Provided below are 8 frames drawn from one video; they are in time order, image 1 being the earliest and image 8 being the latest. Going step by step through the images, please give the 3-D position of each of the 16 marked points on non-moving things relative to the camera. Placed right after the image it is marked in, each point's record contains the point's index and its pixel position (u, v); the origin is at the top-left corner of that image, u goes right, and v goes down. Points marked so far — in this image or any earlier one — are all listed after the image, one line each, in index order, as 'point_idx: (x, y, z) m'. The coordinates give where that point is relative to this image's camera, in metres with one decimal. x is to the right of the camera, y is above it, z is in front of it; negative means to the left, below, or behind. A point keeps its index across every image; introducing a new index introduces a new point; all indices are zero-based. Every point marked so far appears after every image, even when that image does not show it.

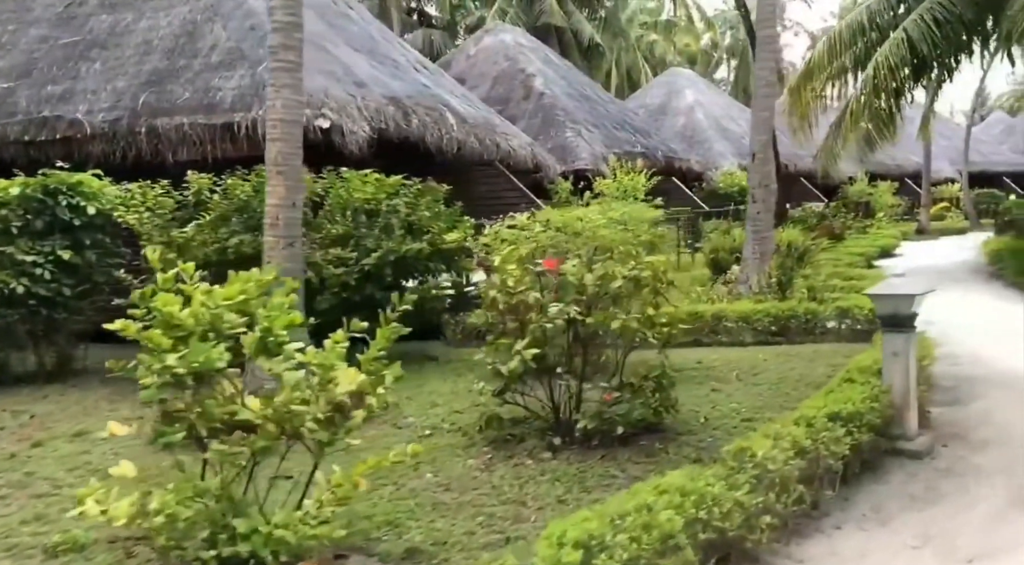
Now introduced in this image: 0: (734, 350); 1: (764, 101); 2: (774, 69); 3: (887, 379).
0: (+1.8, -0.6, +8.0) m
1: (+2.8, +2.0, +10.9) m
2: (+2.9, +2.3, +10.9) m
3: (+1.8, -0.5, +4.7) m
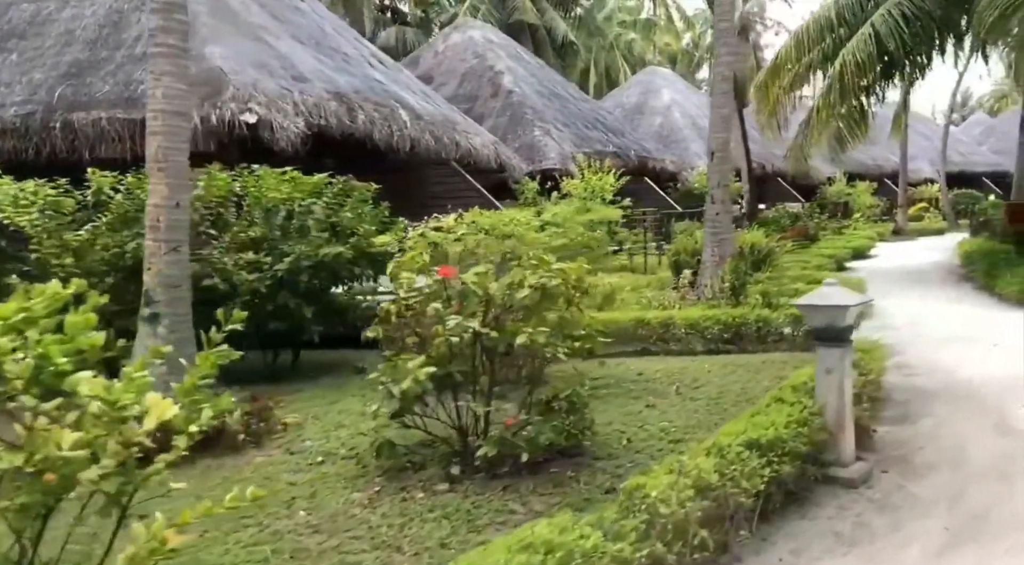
0: (+1.3, -0.6, +7.5) m
1: (+2.2, +2.0, +10.5) m
2: (+2.3, +2.3, +10.4) m
3: (+1.3, -0.5, +4.3) m
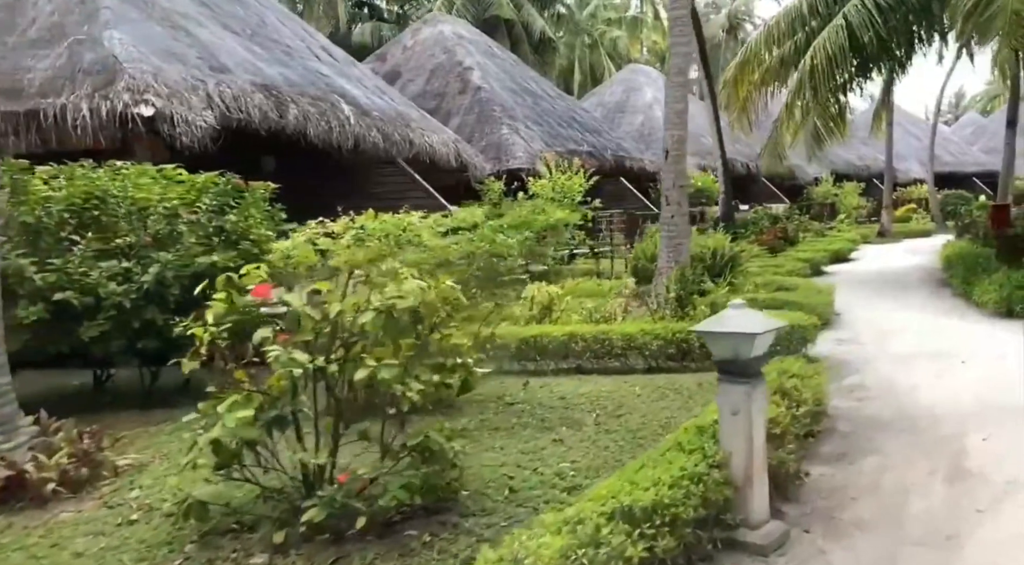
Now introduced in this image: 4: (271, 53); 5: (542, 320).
0: (+0.7, -0.7, +6.7) m
1: (+1.6, +1.9, +9.7) m
2: (+1.7, +2.2, +9.7) m
3: (+0.8, -0.6, +3.5) m
4: (-2.9, +2.8, +11.8) m
5: (+0.3, -0.3, +8.0) m
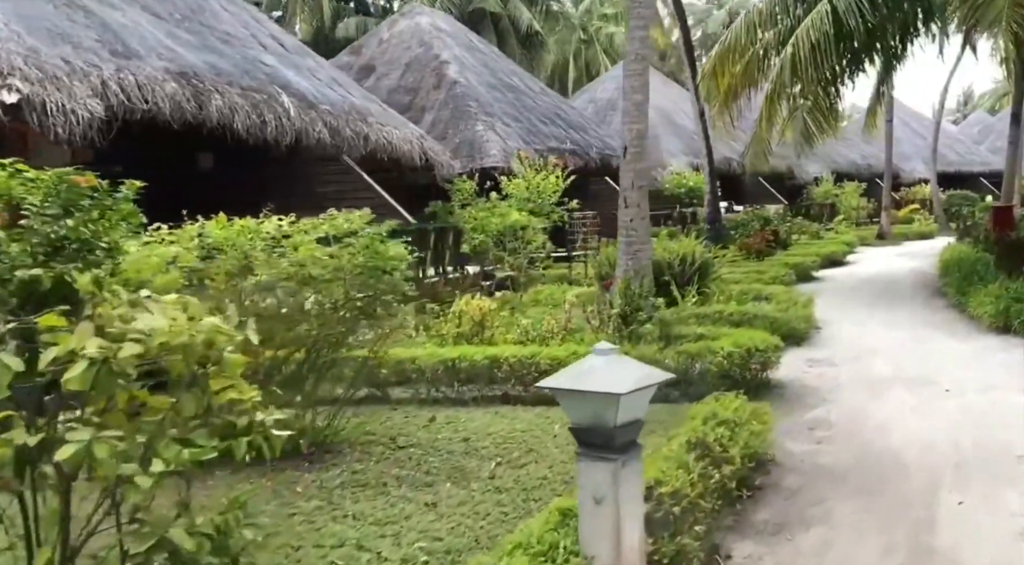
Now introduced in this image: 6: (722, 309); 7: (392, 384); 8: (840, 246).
0: (+0.1, -0.8, +5.7) m
1: (+1.1, +1.8, +8.7) m
2: (+1.2, +2.1, +8.6) m
3: (+0.2, -0.7, +2.5) m
4: (-3.4, +2.7, +10.8) m
5: (-0.3, -0.4, +7.0) m
6: (+1.9, -0.2, +8.8) m
7: (-0.8, -0.7, +6.5) m
8: (+6.3, +0.7, +18.9) m
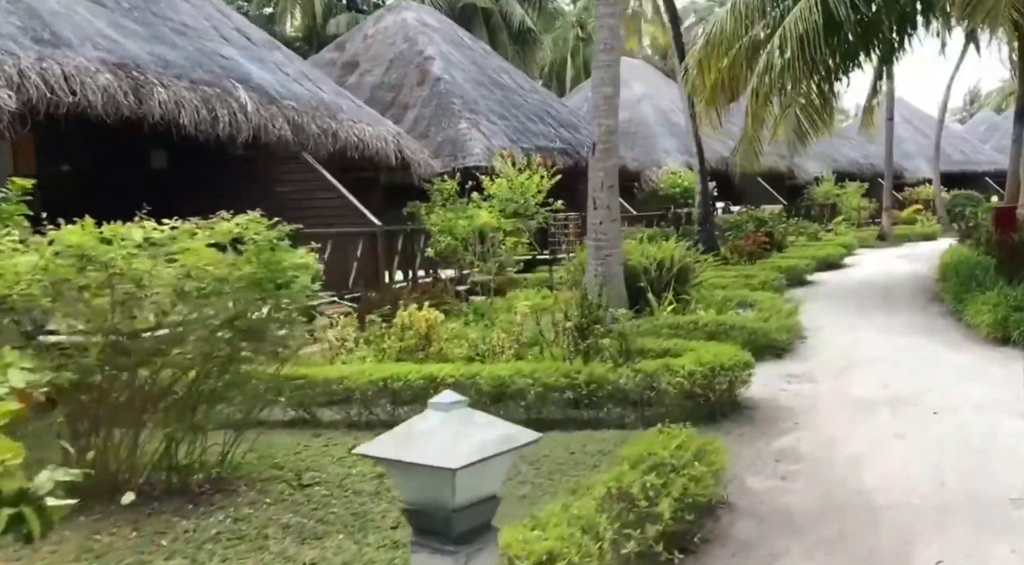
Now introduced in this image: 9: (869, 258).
0: (-0.2, -0.8, +5.1) m
1: (+0.8, +1.7, +8.1) m
2: (+0.9, +2.1, +8.0) m
3: (-0.2, -0.7, +1.9) m
4: (-3.7, +2.6, +10.2) m
5: (-0.6, -0.5, +6.4) m
6: (+1.5, -0.3, +8.2) m
7: (-1.1, -0.7, +5.9) m
8: (+6.1, +0.6, +18.2) m
9: (+7.0, +0.5, +19.3) m
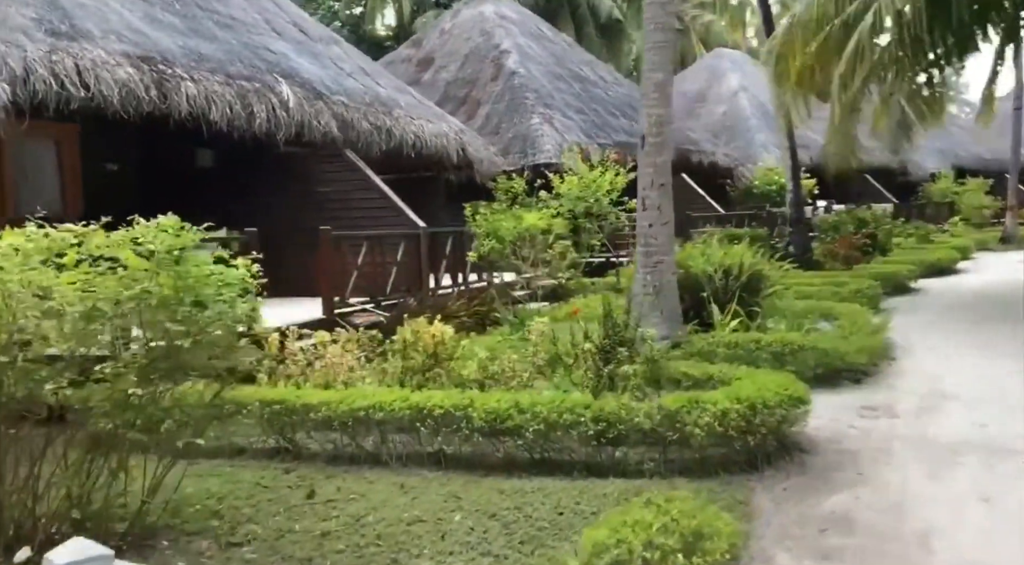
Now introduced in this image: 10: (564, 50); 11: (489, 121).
0: (-0.3, -0.9, +4.3) m
1: (+1.0, +1.6, +7.1) m
2: (+1.1, +2.0, +7.1) m
3: (-0.6, -0.8, +1.1) m
4: (-3.2, +2.6, +9.7) m
5: (-0.5, -0.5, +5.6) m
6: (+1.8, -0.4, +7.1) m
7: (-1.1, -0.8, +5.2) m
8: (+7.4, +0.5, +16.7) m
9: (+8.5, +0.4, +17.7) m
10: (+1.0, +4.6, +19.2) m
11: (-0.3, +2.7, +16.0) m
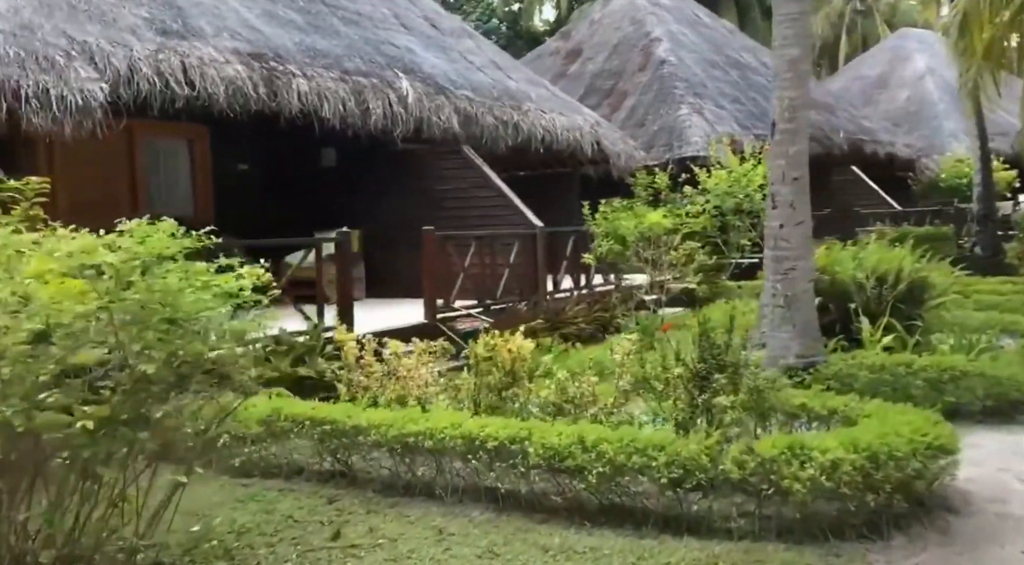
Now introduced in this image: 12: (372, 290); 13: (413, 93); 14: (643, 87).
0: (-0.1, -1.0, +3.6) m
1: (+1.8, +1.6, +6.2) m
2: (+1.8, +1.9, +6.1) m
3: (-1.0, -0.9, +0.5) m
4: (-1.9, +2.6, +9.5) m
5: (-0.1, -0.6, +5.0) m
6: (+2.5, -0.4, +6.1) m
7: (-0.7, -0.8, +4.7) m
8: (+9.7, +0.4, +14.4) m
9: (+11.0, +0.3, +15.2) m
10: (+3.9, +4.6, +18.0) m
11: (+2.0, +2.6, +15.2) m
12: (-1.4, -0.1, +9.8) m
13: (-1.0, +1.7, +8.8) m
14: (+2.2, +3.1, +15.6) m
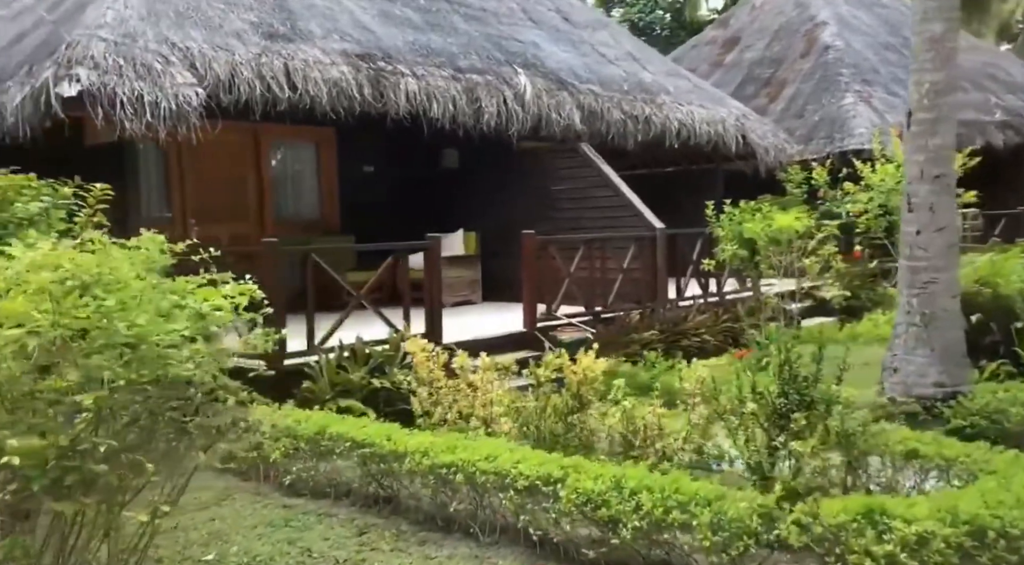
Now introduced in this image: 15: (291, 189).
0: (0.0, -1.0, +3.1) m
1: (+2.3, +1.5, +5.3) m
2: (+2.3, +1.8, +5.2) m
3: (-1.5, -1.0, +0.3) m
4: (-0.7, +2.5, +9.2) m
5: (+0.2, -0.6, +4.5) m
6: (+3.0, -0.5, +5.0) m
7: (-0.5, -0.9, +4.3) m
8: (+11.7, +0.3, +11.8) m
9: (+13.0, +0.1, +12.4) m
10: (+6.7, +4.5, +16.5) m
11: (+4.3, +2.6, +14.1) m
12: (-0.1, -0.1, +9.5) m
13: (0.0, +1.7, +8.4) m
14: (+4.5, +3.1, +14.5) m
15: (-2.0, +0.9, +8.7) m
